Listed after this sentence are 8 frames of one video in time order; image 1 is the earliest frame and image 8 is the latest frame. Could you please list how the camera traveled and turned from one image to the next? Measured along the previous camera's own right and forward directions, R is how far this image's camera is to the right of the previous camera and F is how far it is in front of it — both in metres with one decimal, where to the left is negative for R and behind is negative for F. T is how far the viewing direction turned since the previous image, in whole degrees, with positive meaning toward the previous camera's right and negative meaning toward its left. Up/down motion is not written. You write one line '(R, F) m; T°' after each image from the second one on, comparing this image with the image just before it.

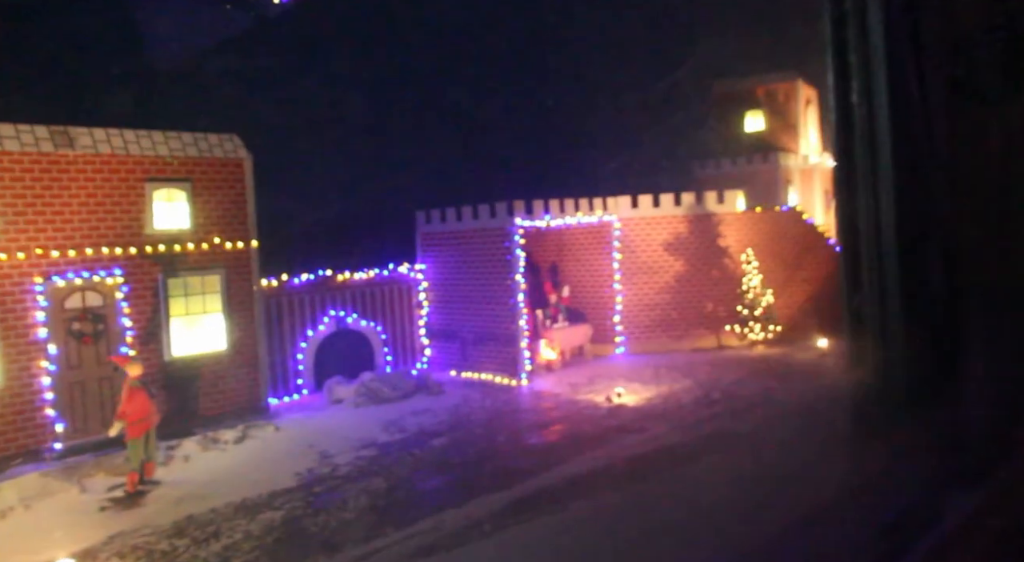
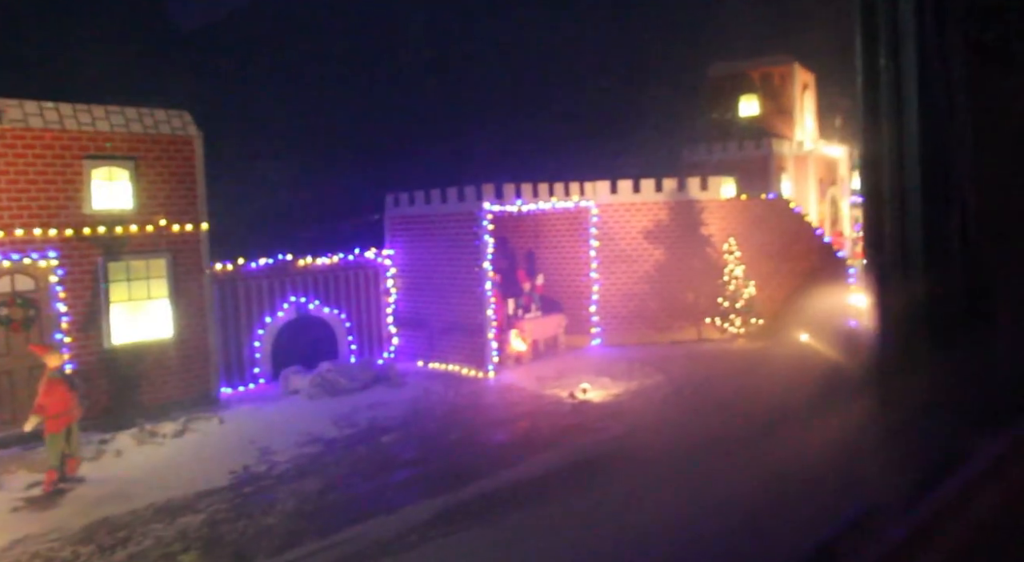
(+0.6, +0.7) m; 0°
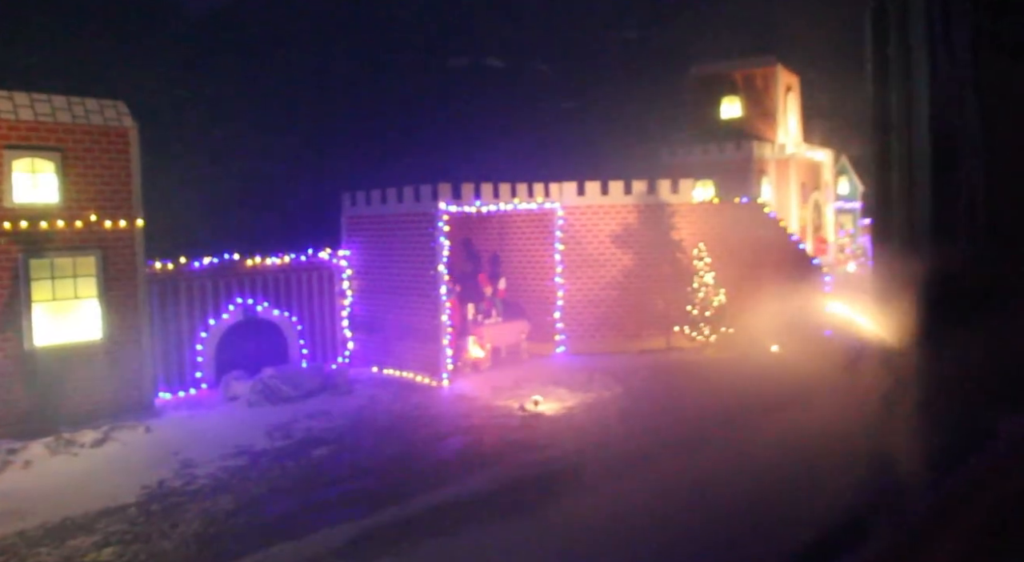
(+0.6, +0.7) m; 0°
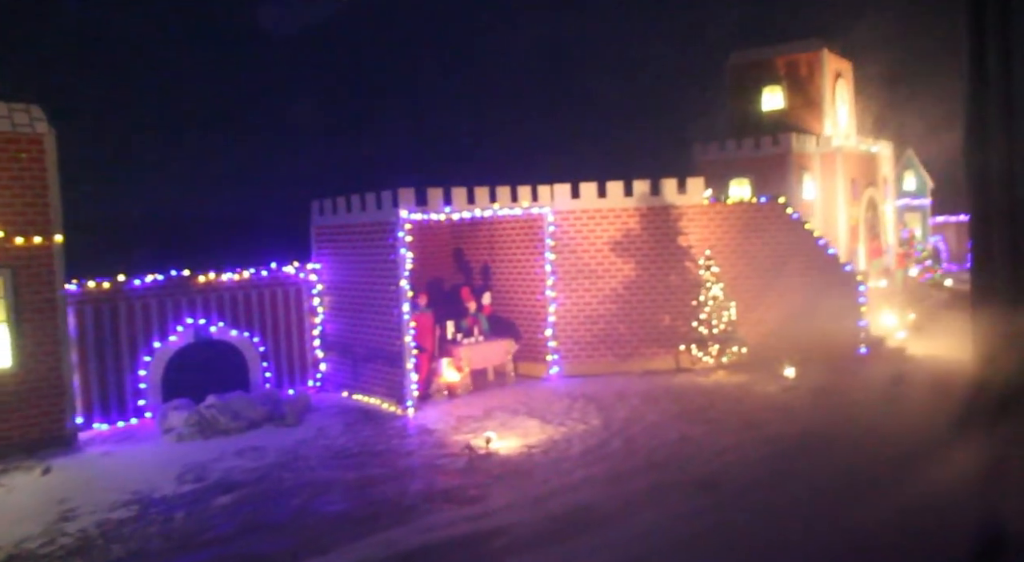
(+1.6, +1.7) m; -5°
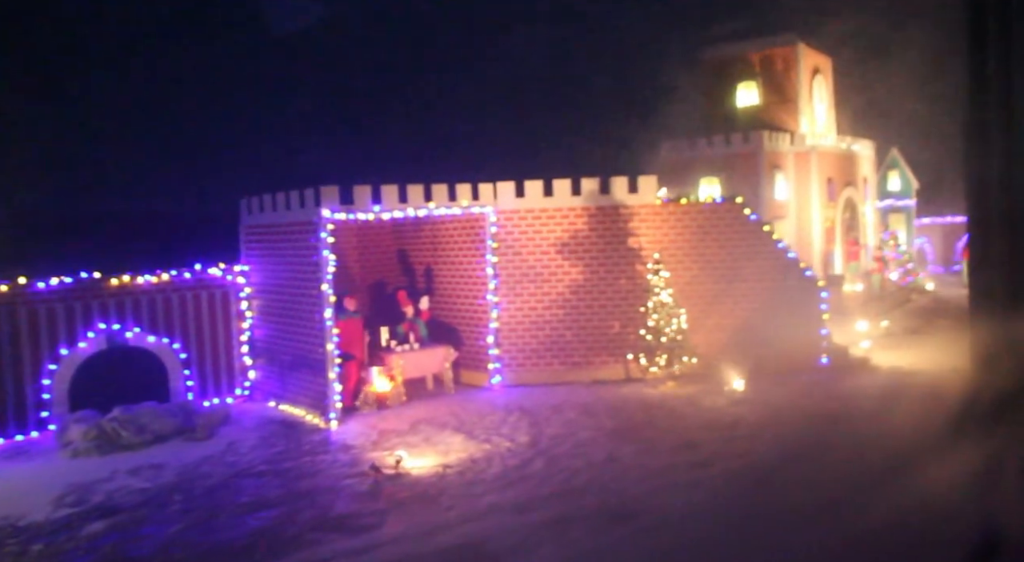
(+0.9, +0.8) m; 0°
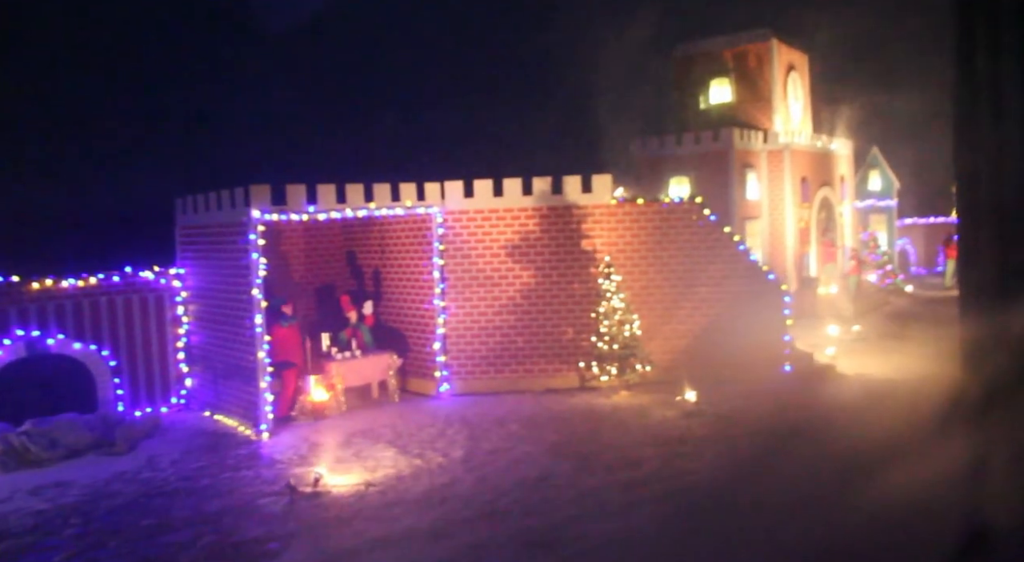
(+0.7, +0.6) m; 0°
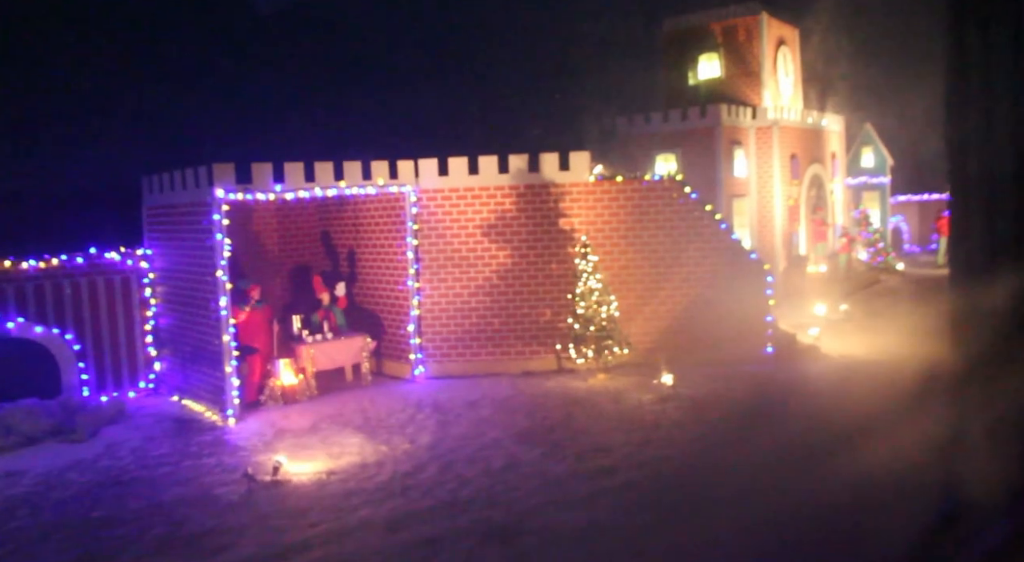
(+0.3, +0.3) m; 0°
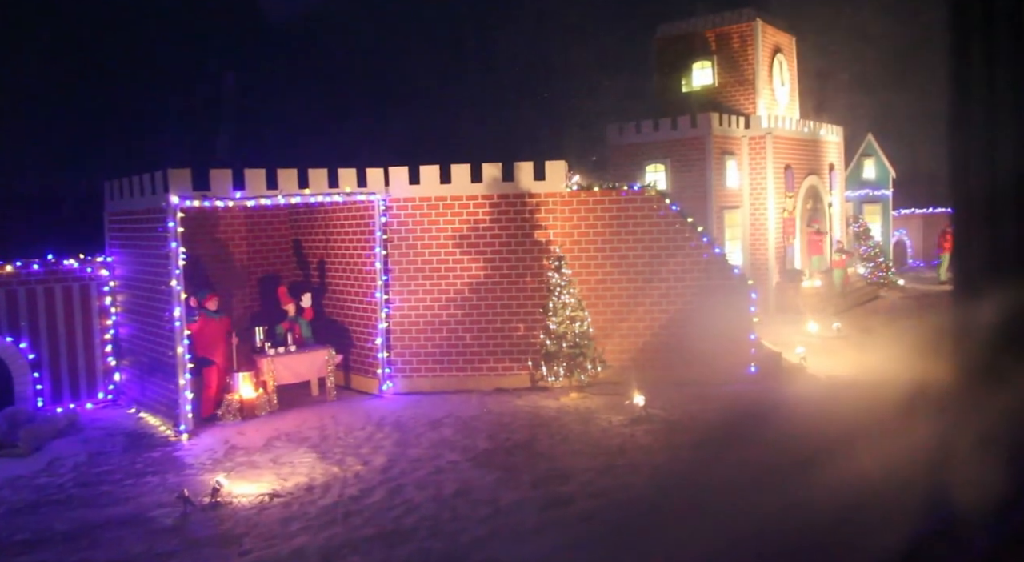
(+0.5, +0.5) m; -1°
